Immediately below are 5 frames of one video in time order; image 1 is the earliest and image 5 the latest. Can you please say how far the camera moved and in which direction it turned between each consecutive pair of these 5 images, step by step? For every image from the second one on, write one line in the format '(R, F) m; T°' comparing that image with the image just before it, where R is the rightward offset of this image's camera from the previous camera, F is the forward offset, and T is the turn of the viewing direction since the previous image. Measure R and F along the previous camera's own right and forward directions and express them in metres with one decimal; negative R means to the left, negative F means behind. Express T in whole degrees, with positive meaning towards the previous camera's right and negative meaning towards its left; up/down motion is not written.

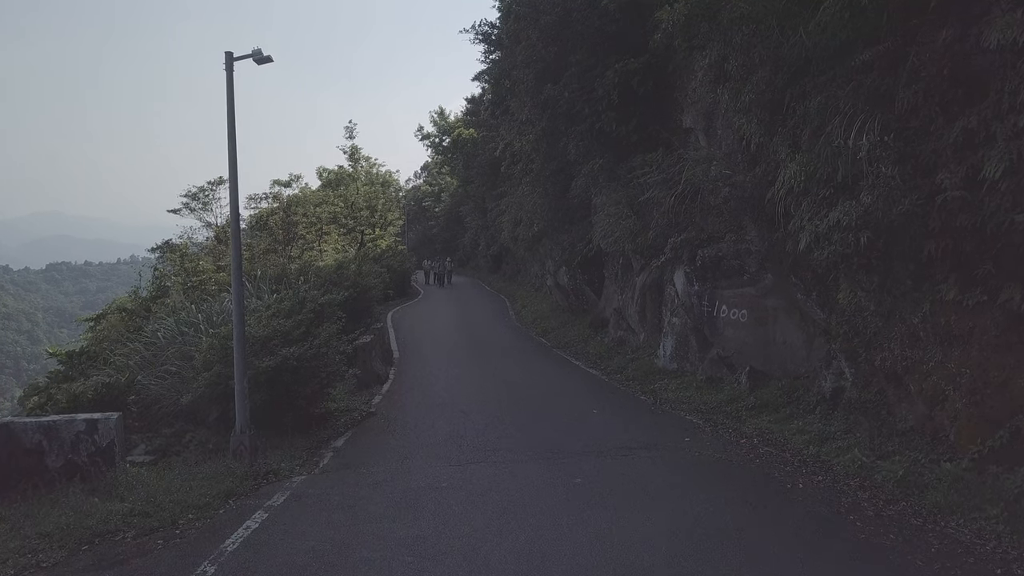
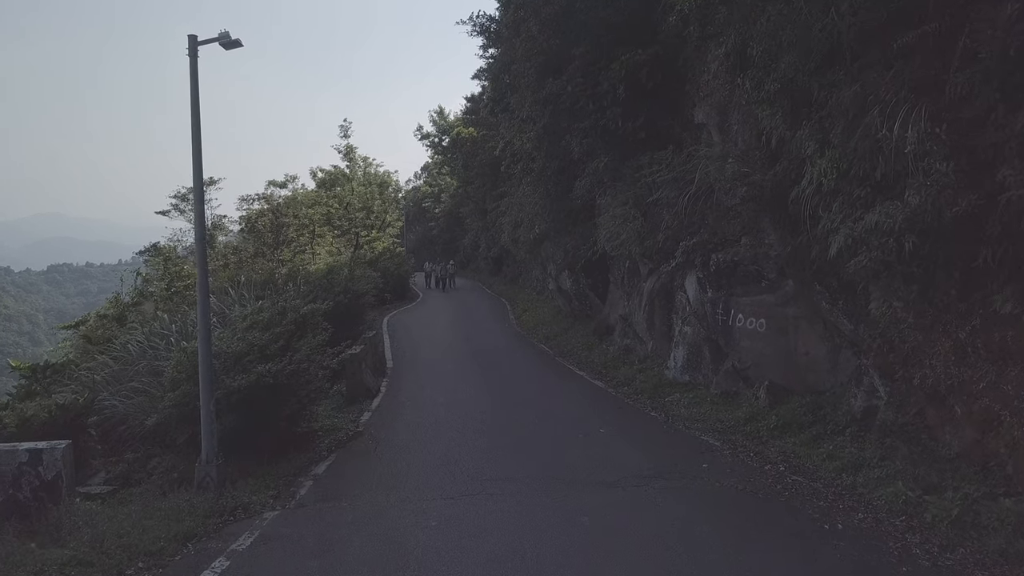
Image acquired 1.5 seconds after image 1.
(0.0, +0.9) m; 0°
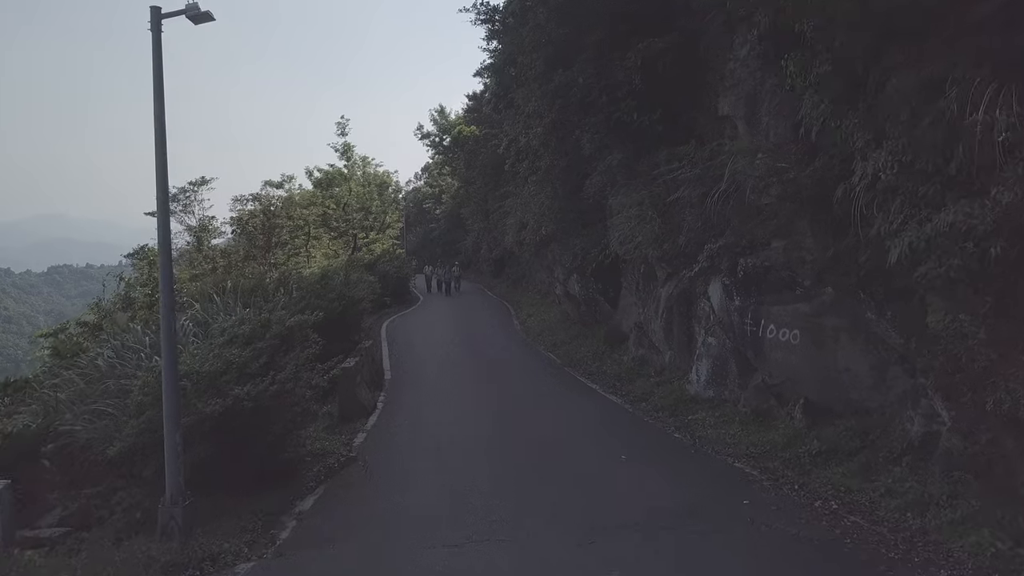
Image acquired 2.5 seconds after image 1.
(-0.1, +1.0) m; 0°
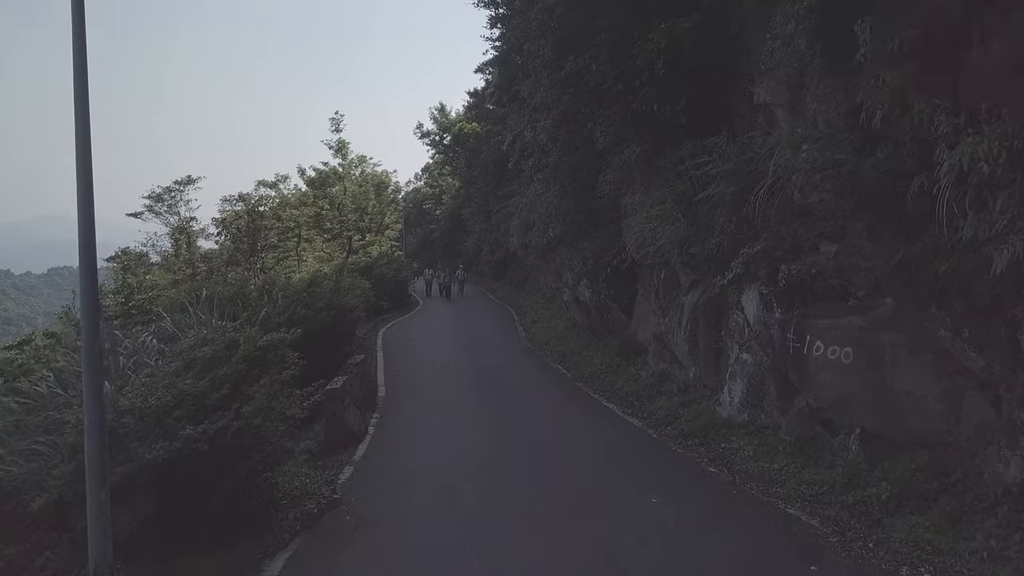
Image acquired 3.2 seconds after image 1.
(-0.1, +1.3) m; 0°
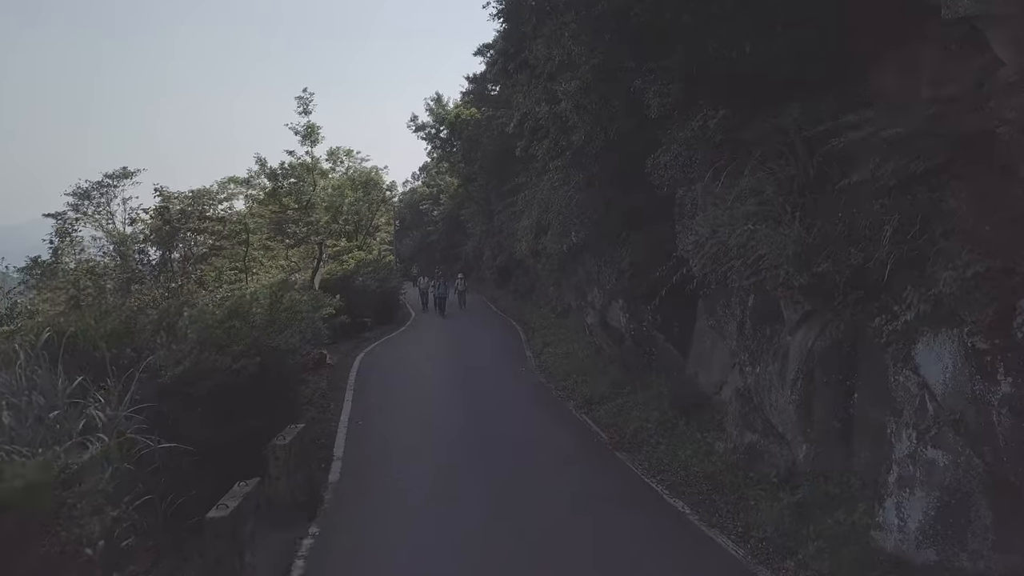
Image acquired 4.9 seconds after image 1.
(-0.2, +4.1) m; 0°
